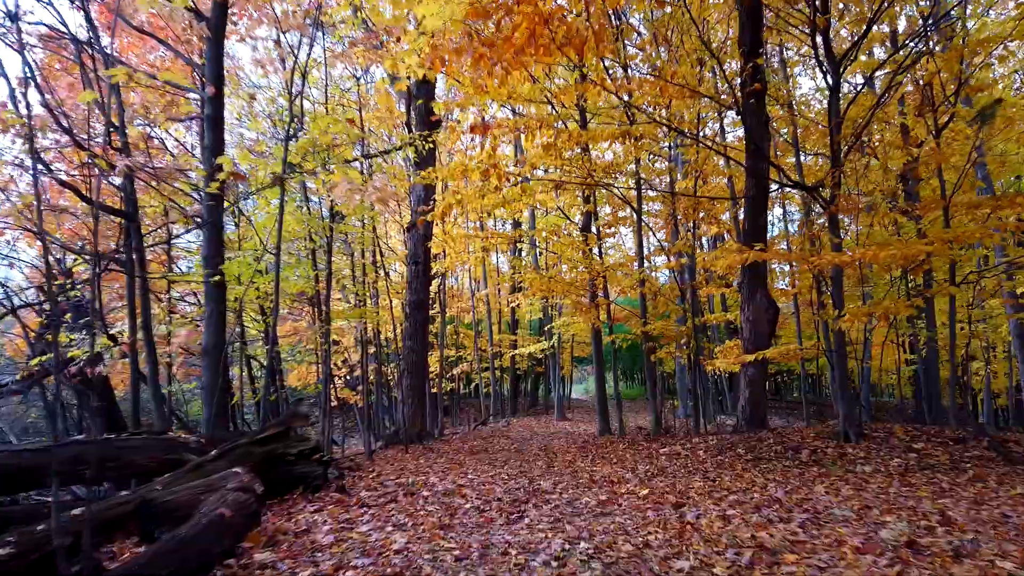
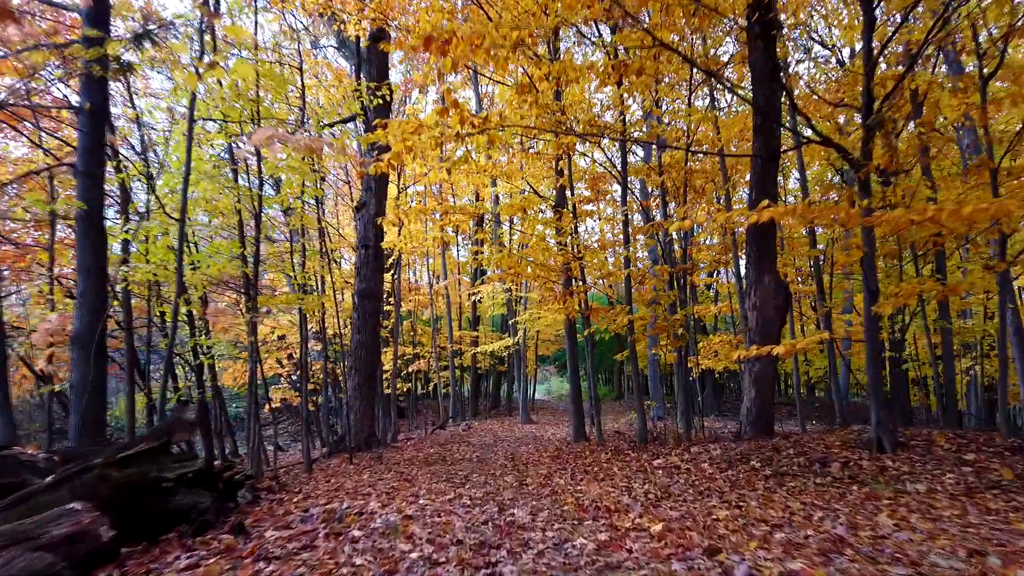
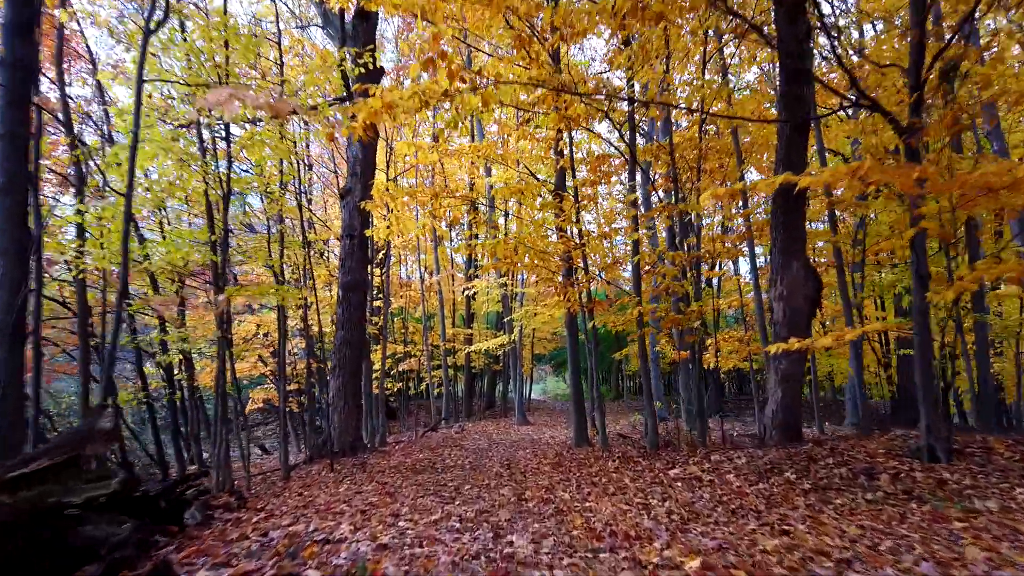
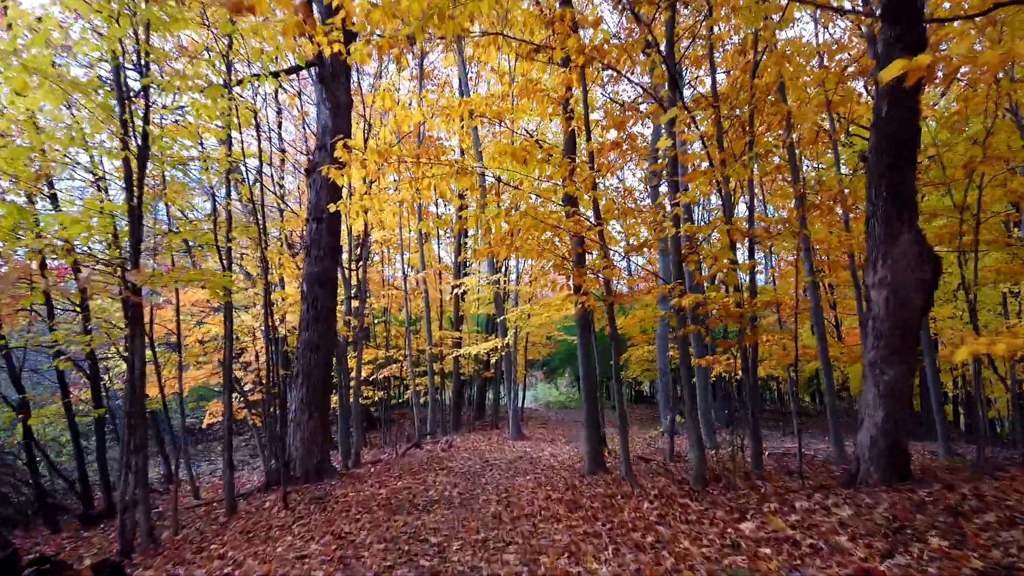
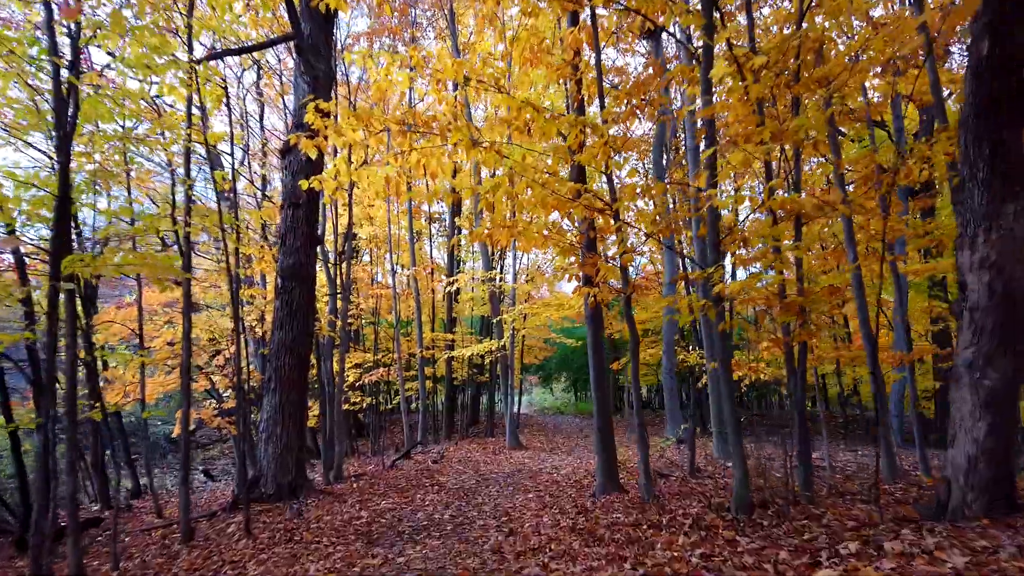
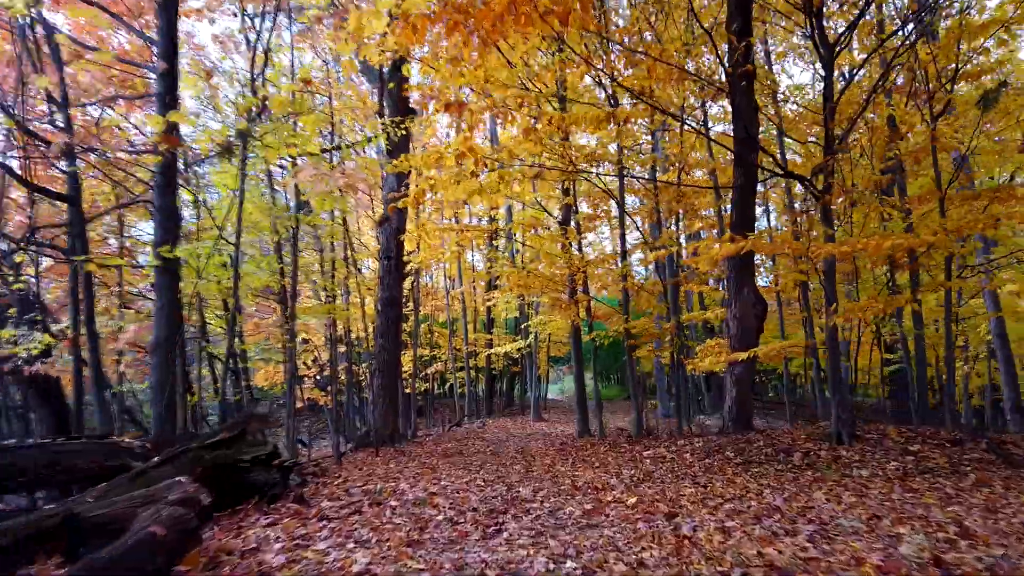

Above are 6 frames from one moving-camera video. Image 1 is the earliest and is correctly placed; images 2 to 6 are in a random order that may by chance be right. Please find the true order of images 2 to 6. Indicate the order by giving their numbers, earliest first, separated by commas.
6, 2, 3, 4, 5
